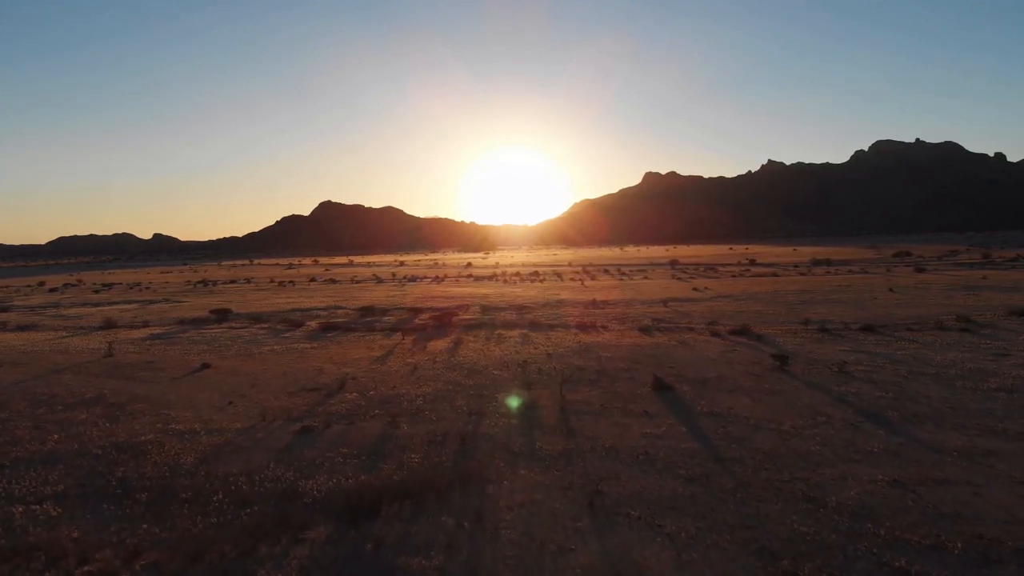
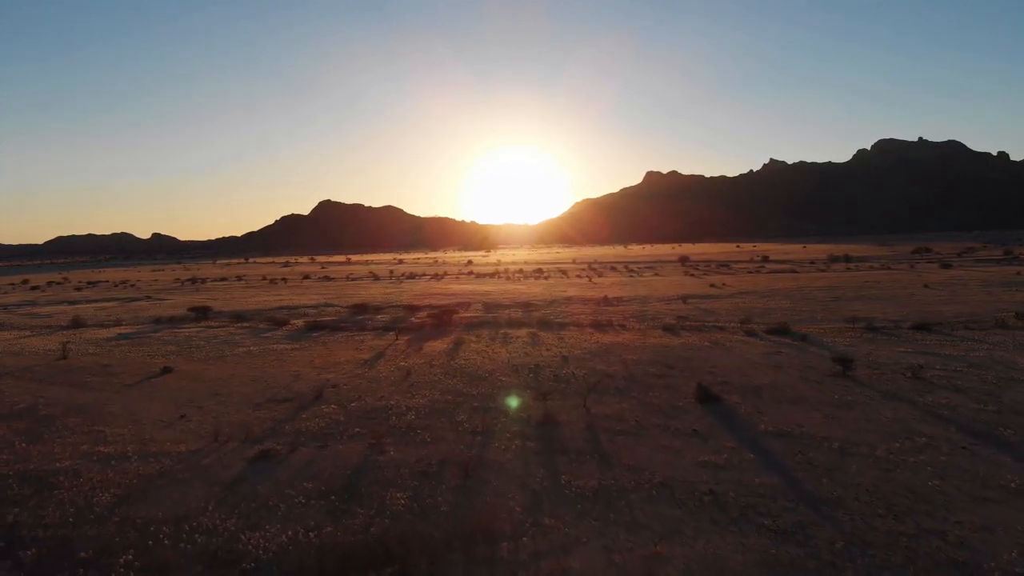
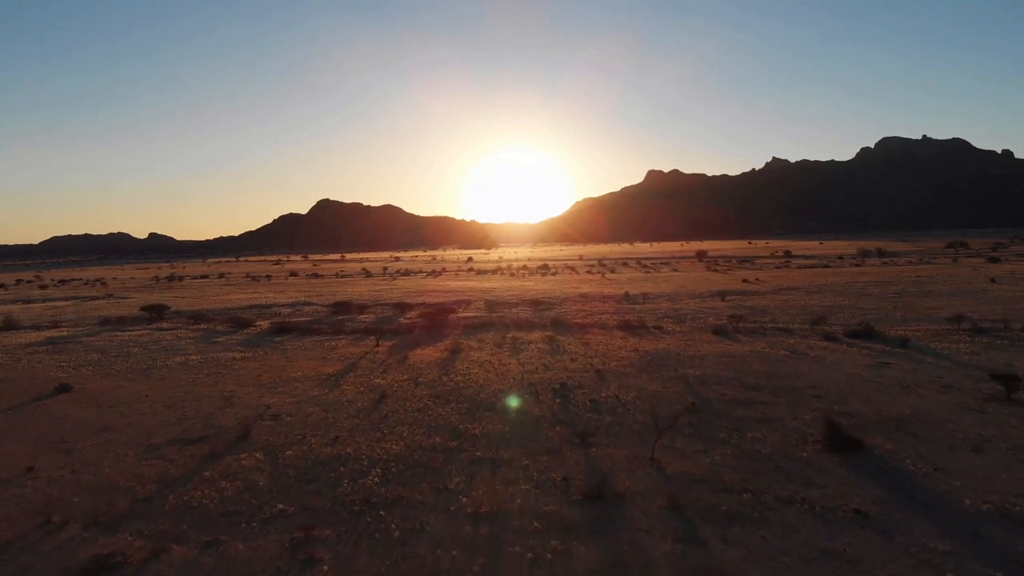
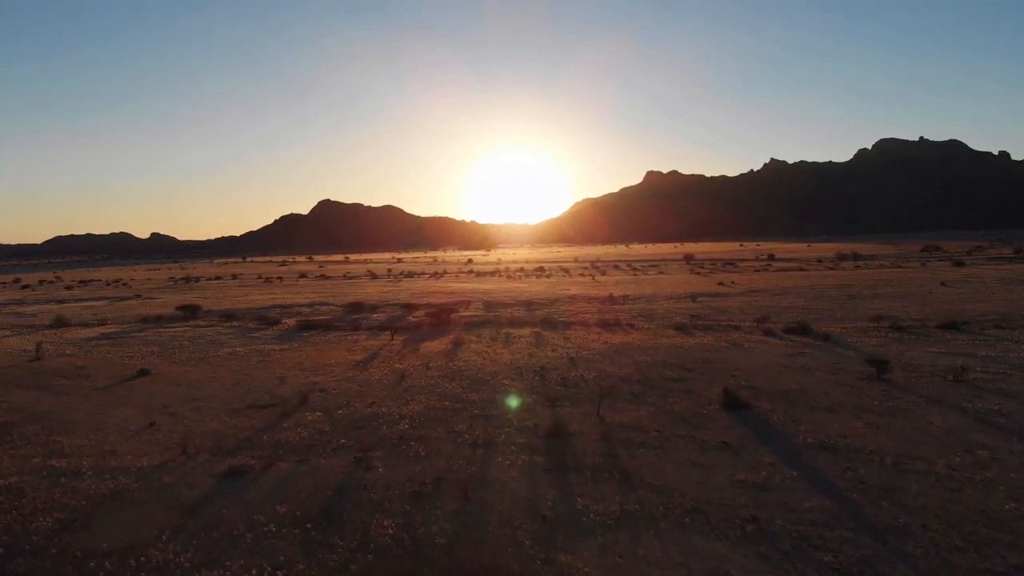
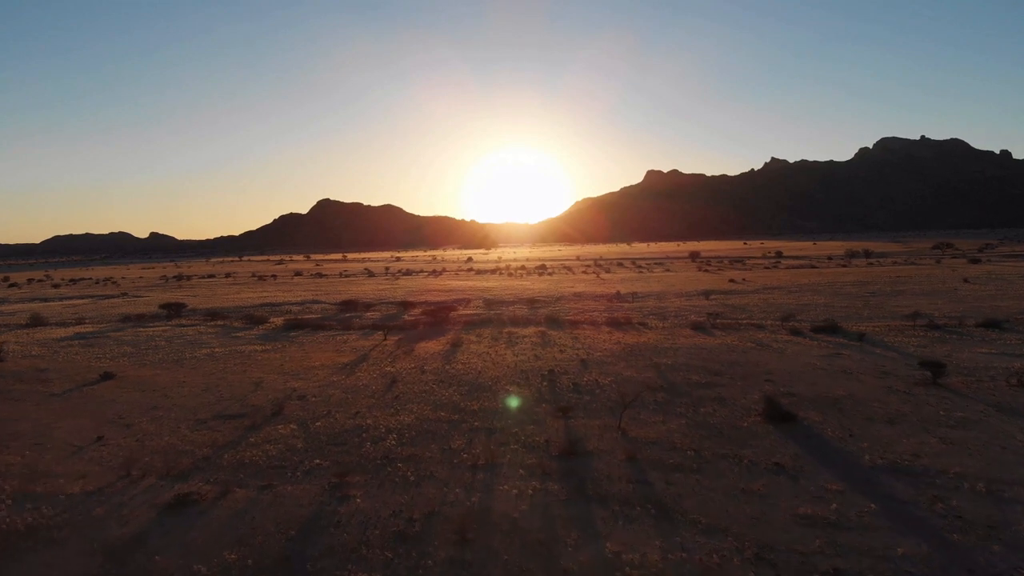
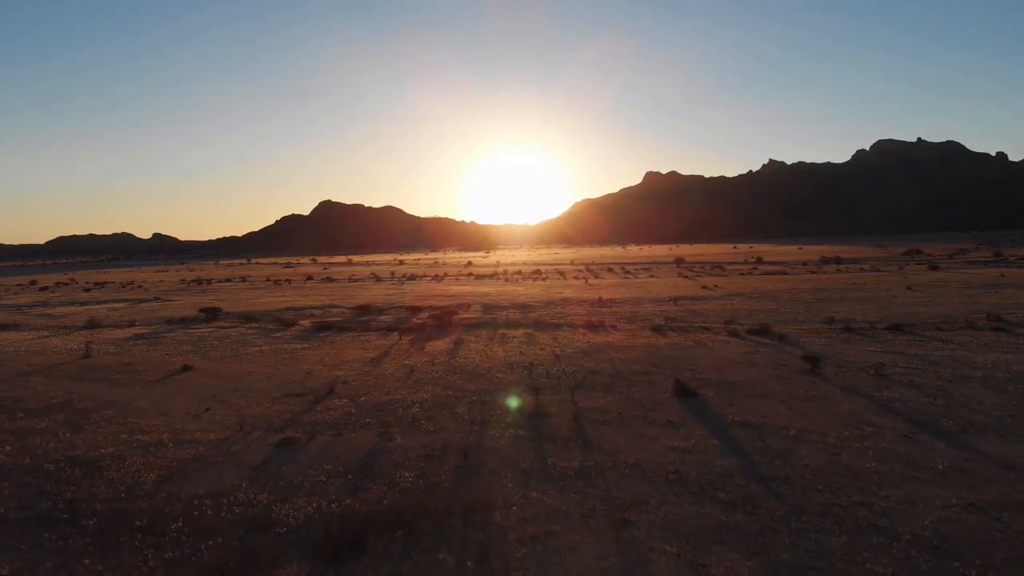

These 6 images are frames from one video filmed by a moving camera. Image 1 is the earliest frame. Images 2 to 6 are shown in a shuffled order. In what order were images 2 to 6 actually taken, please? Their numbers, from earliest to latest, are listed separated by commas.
6, 2, 4, 5, 3
